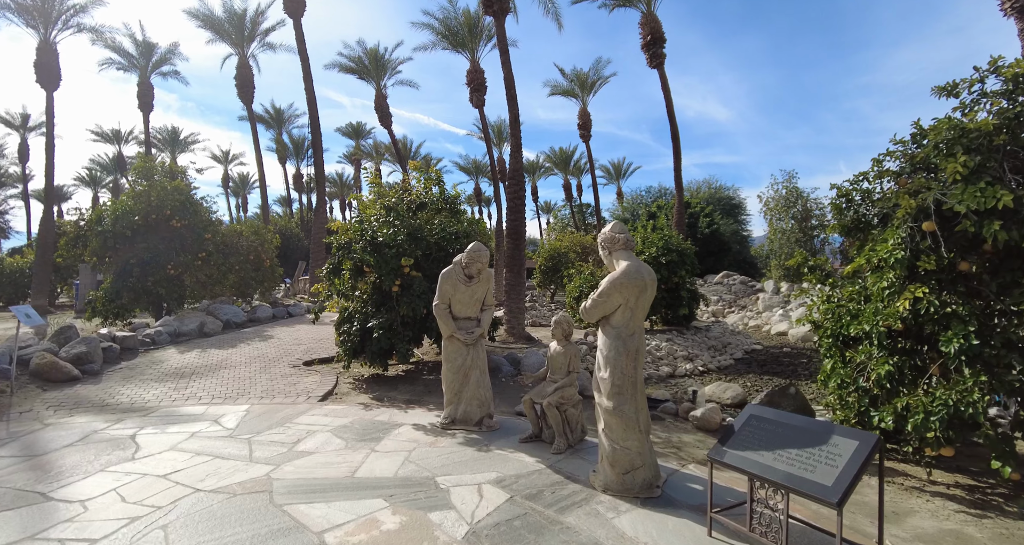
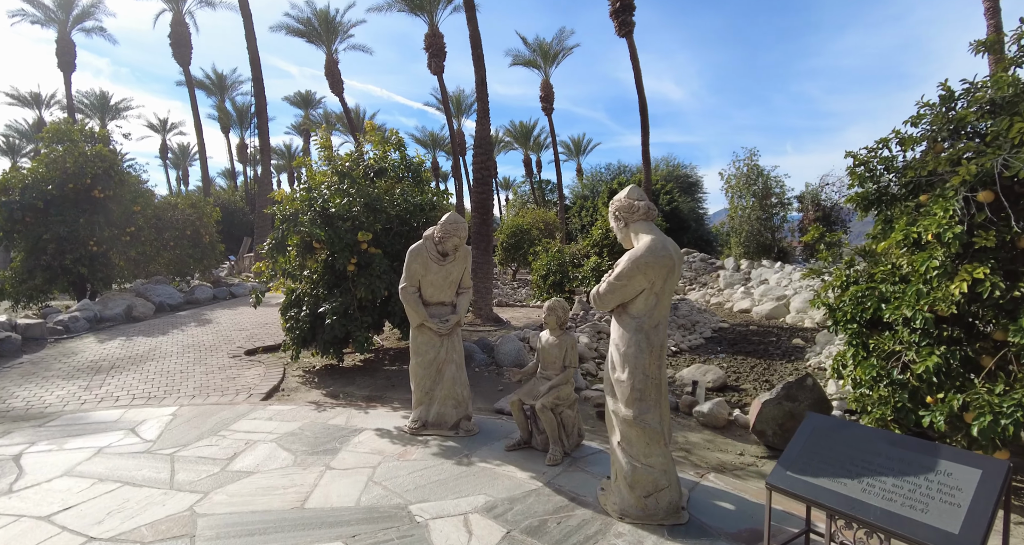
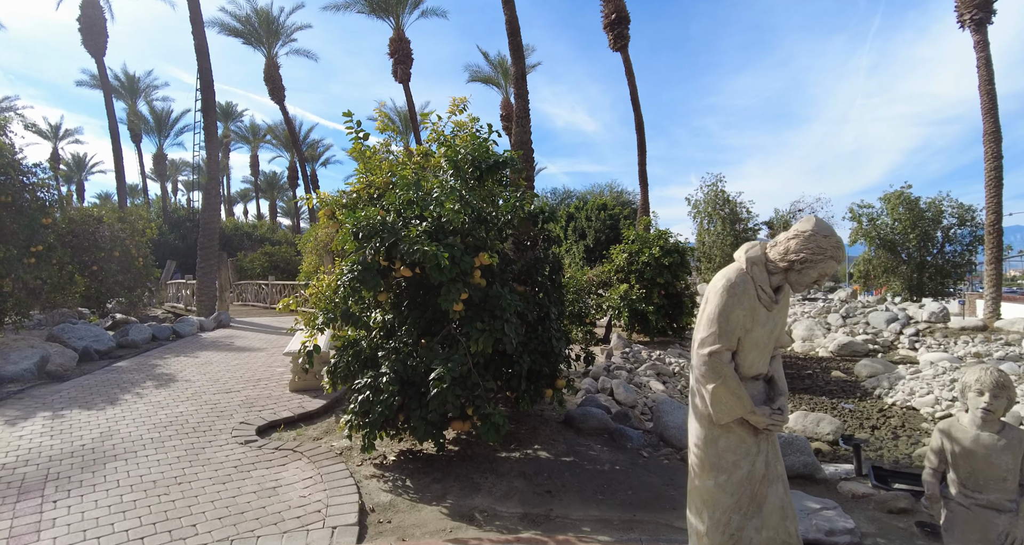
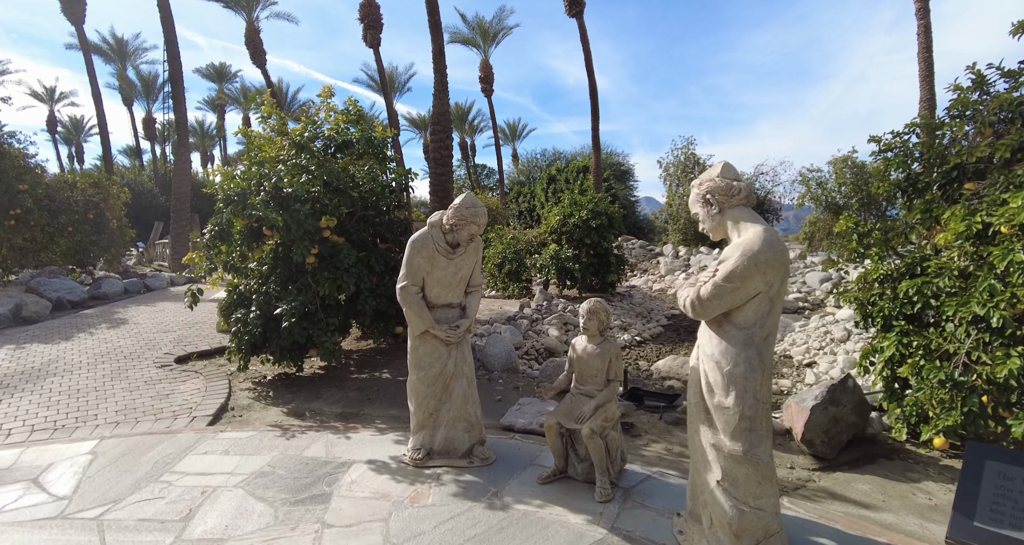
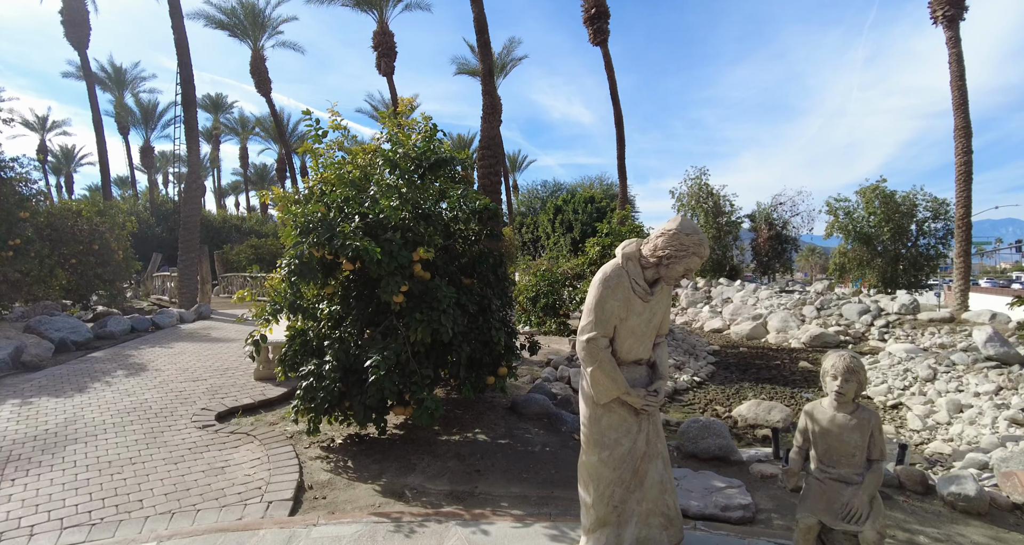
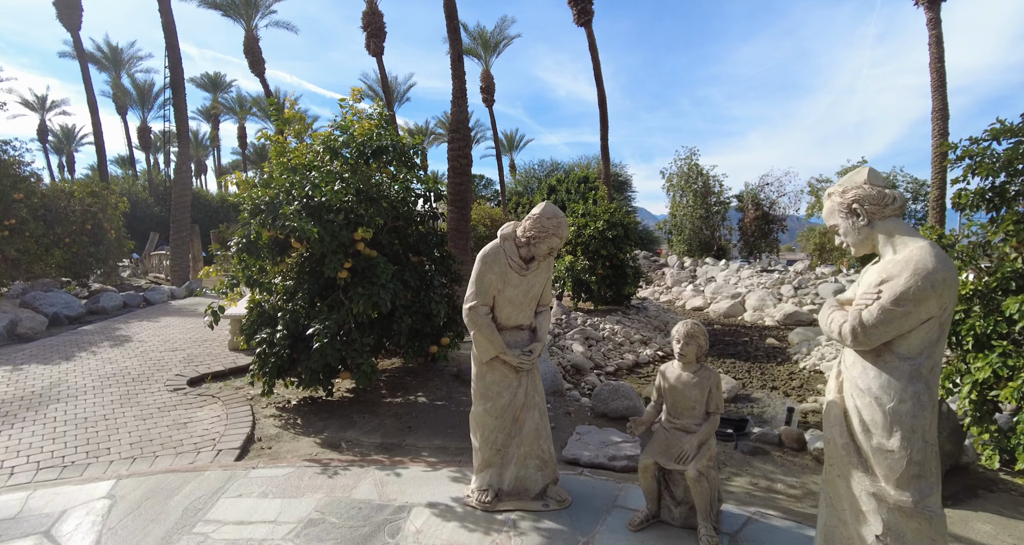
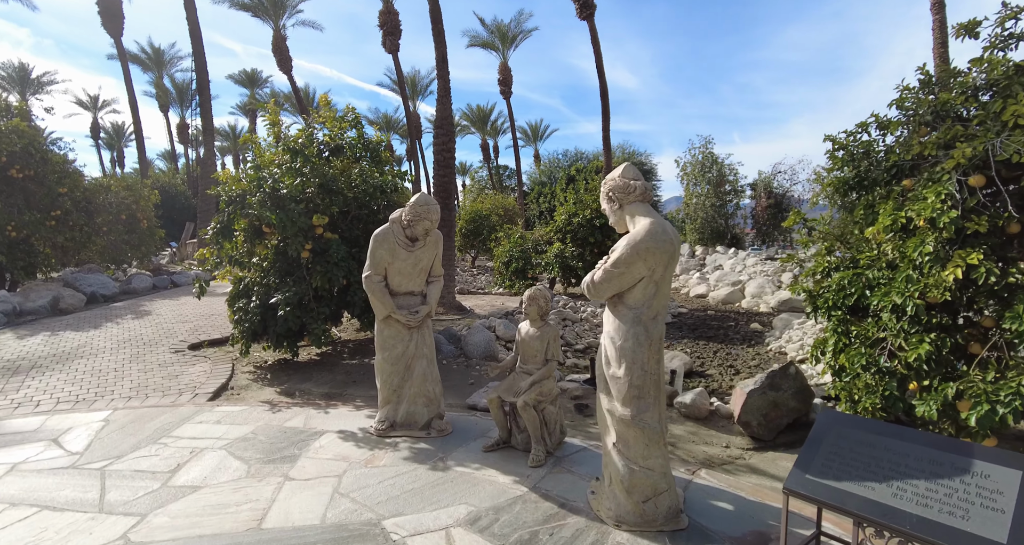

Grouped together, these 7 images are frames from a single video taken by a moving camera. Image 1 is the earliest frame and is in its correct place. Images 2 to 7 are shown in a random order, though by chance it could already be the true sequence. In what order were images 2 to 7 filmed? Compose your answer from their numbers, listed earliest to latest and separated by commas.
2, 7, 4, 6, 5, 3
